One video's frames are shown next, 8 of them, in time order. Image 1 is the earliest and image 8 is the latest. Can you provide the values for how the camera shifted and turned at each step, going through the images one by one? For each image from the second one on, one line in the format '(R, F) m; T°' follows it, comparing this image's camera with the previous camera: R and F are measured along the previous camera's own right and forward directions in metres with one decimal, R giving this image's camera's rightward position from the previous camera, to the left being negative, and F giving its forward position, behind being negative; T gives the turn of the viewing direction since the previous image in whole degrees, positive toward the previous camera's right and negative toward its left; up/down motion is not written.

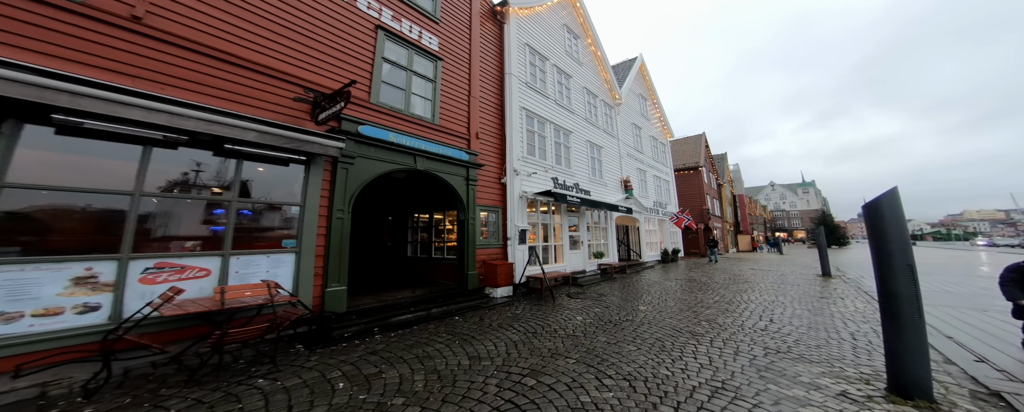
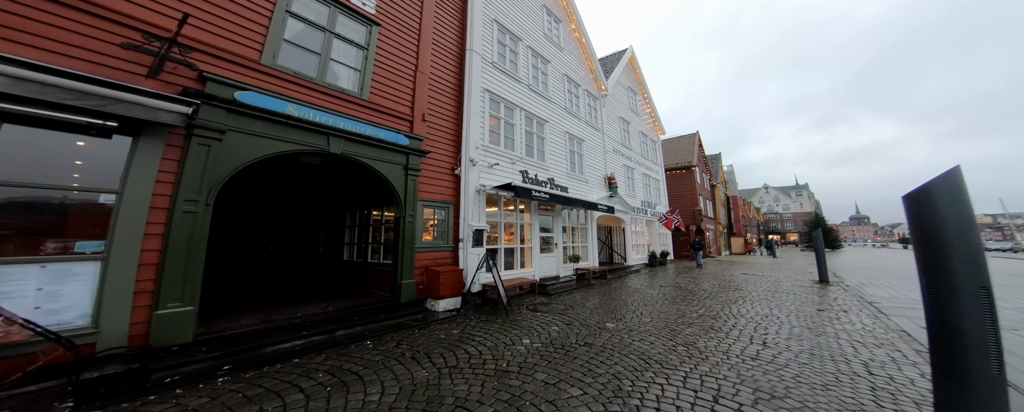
(+0.9, +1.0) m; +1°
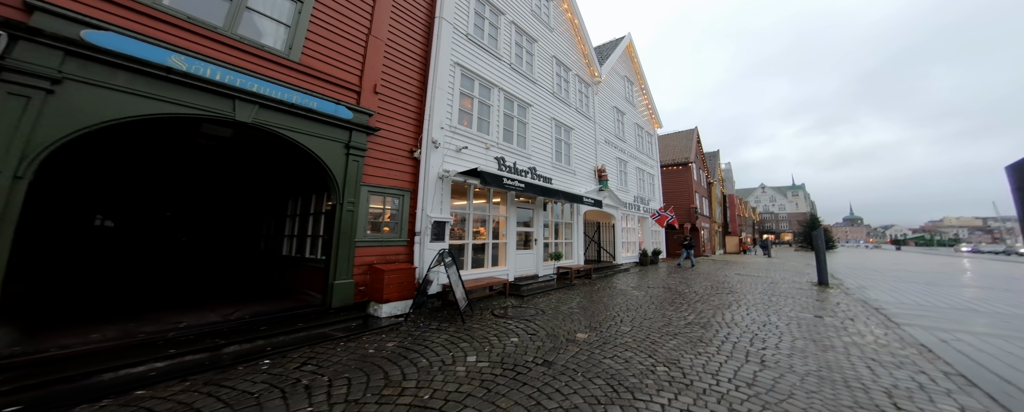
(+0.6, +0.8) m; +1°
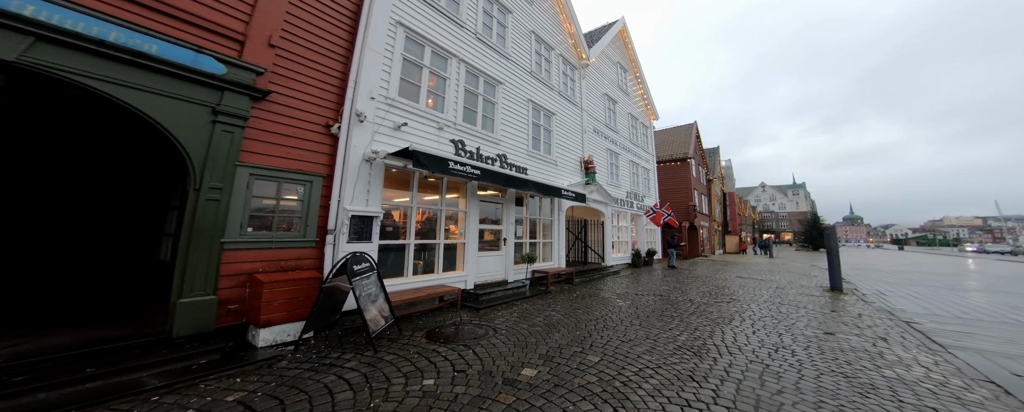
(+0.9, +1.2) m; 0°
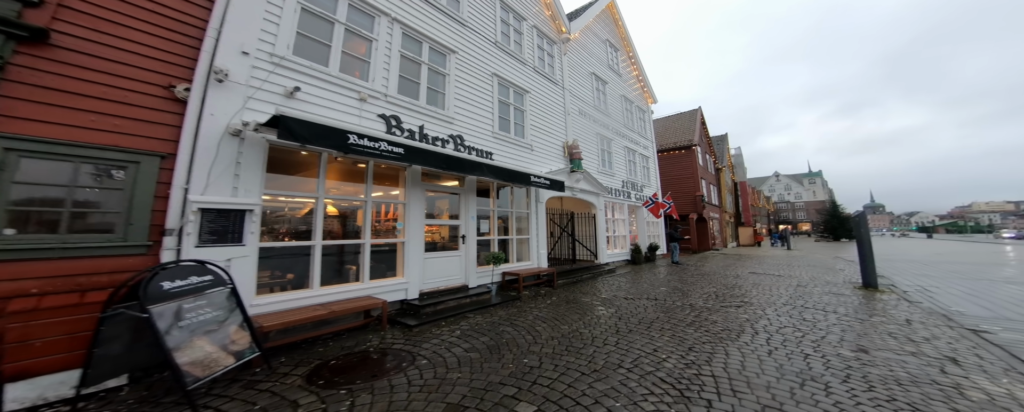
(+1.1, +1.2) m; -2°
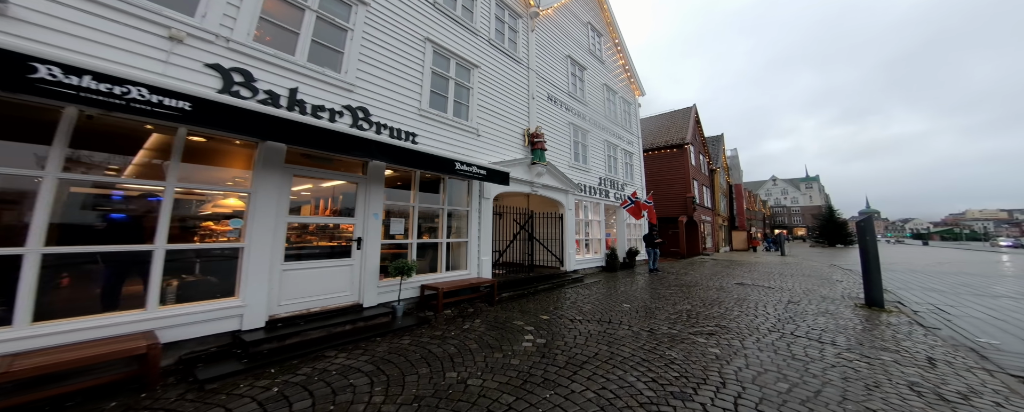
(+1.5, +1.4) m; 0°
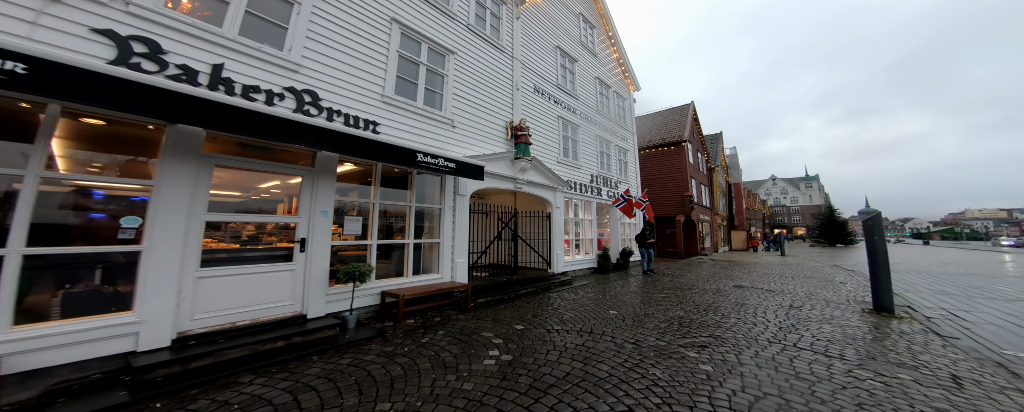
(+0.5, +0.6) m; 0°
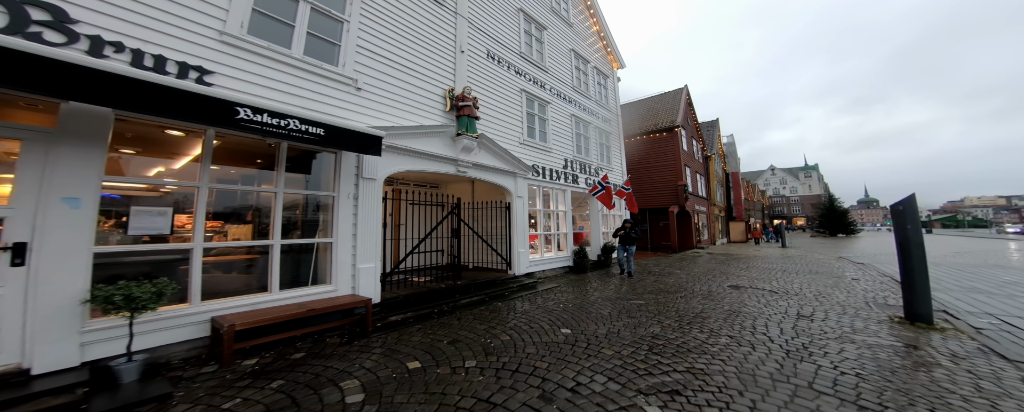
(+1.4, +1.6) m; 0°
